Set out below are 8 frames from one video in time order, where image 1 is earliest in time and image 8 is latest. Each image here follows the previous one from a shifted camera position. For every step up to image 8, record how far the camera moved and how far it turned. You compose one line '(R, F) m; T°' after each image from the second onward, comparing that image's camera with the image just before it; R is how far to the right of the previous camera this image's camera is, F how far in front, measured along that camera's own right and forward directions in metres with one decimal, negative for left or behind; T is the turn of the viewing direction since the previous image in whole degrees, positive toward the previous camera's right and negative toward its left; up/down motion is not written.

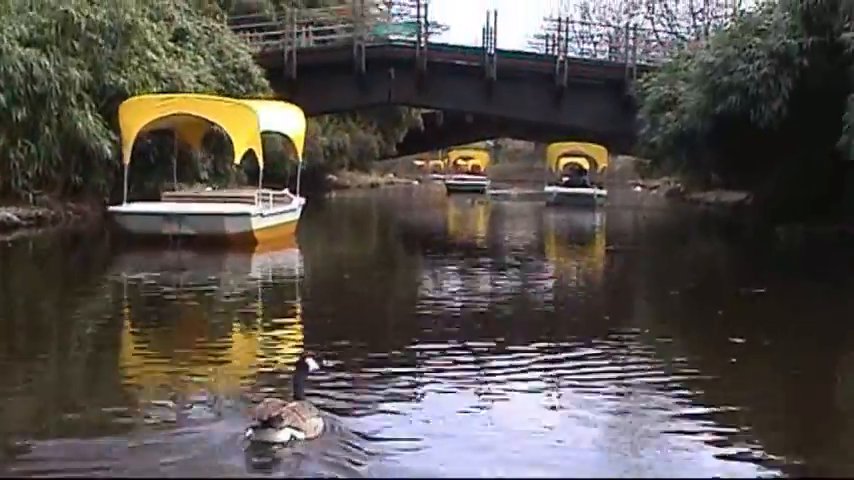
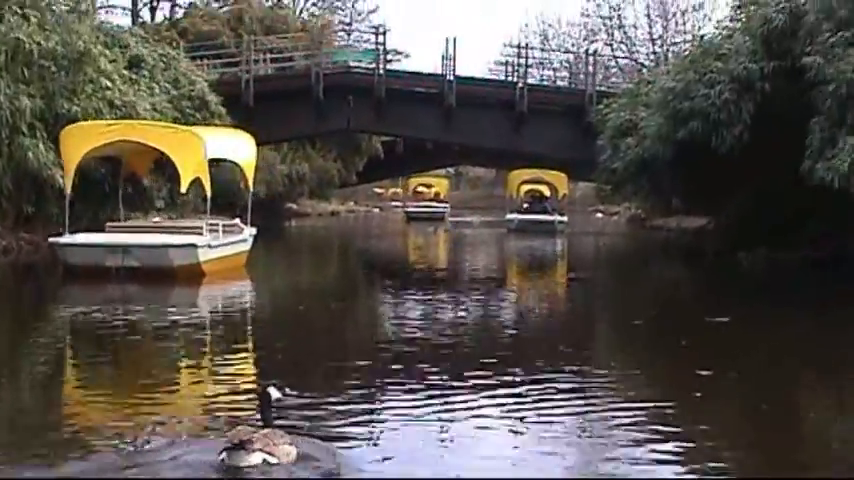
(0.0, +0.3) m; +2°
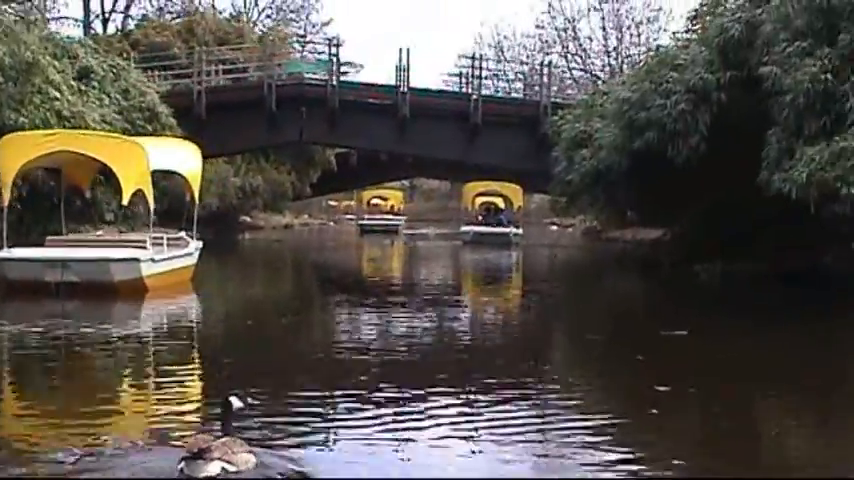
(0.0, +0.3) m; +2°
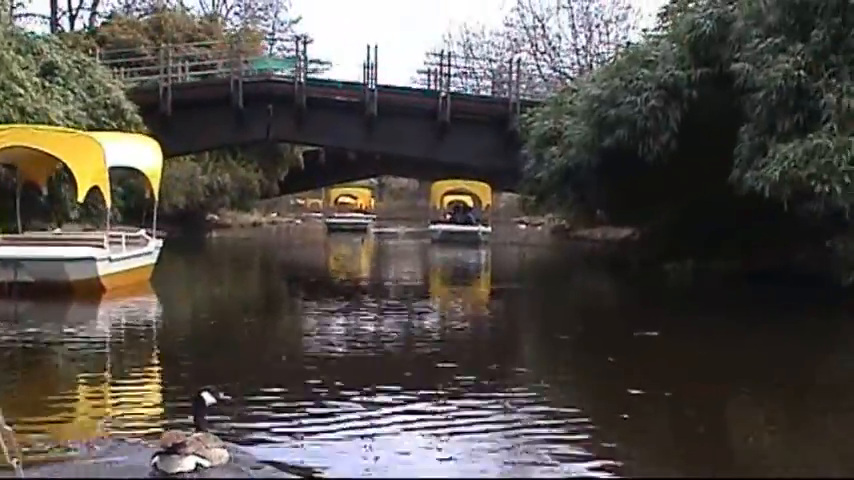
(0.0, +0.2) m; +1°
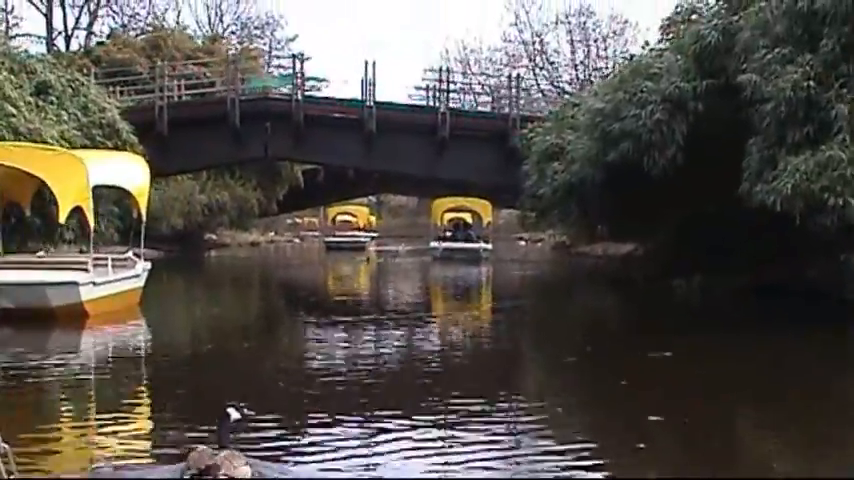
(0.0, +0.4) m; 0°
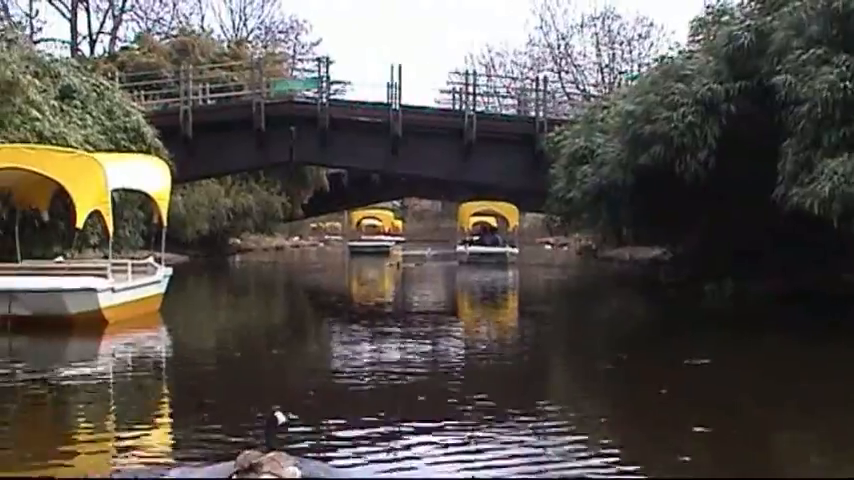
(-0.1, +0.2) m; -1°
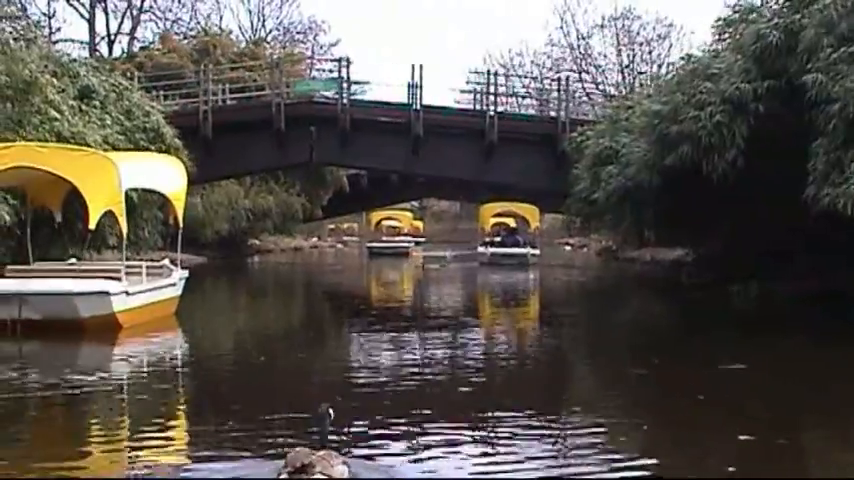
(-0.1, +0.2) m; -1°
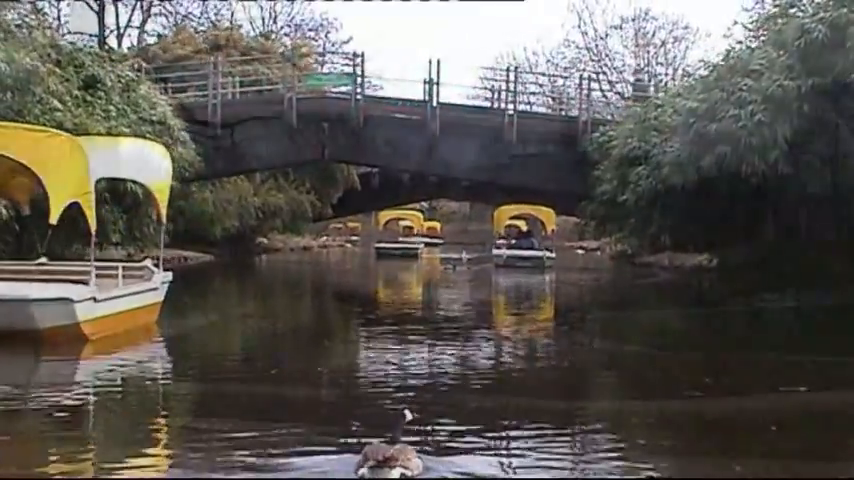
(-0.2, +0.8) m; 0°
